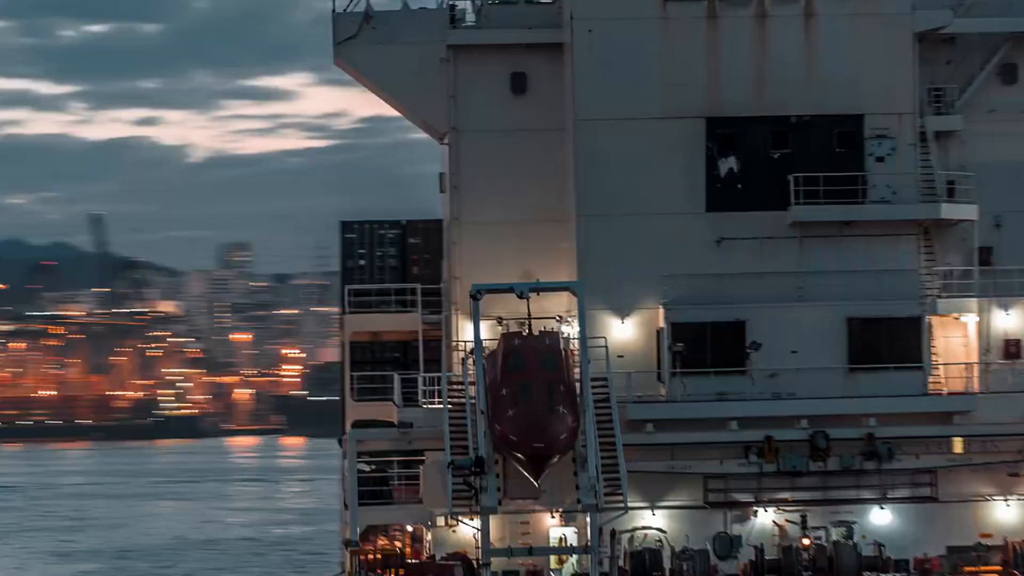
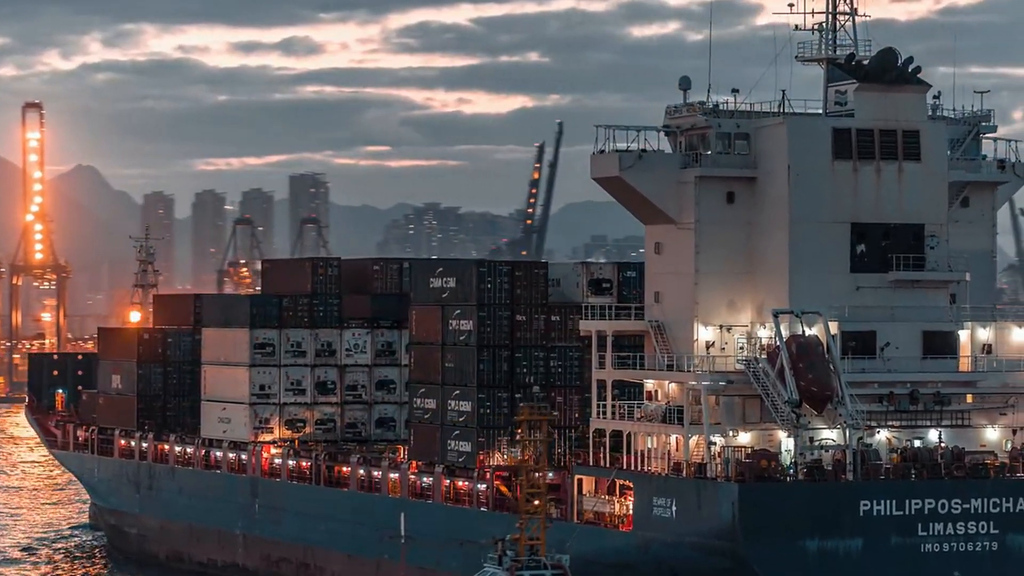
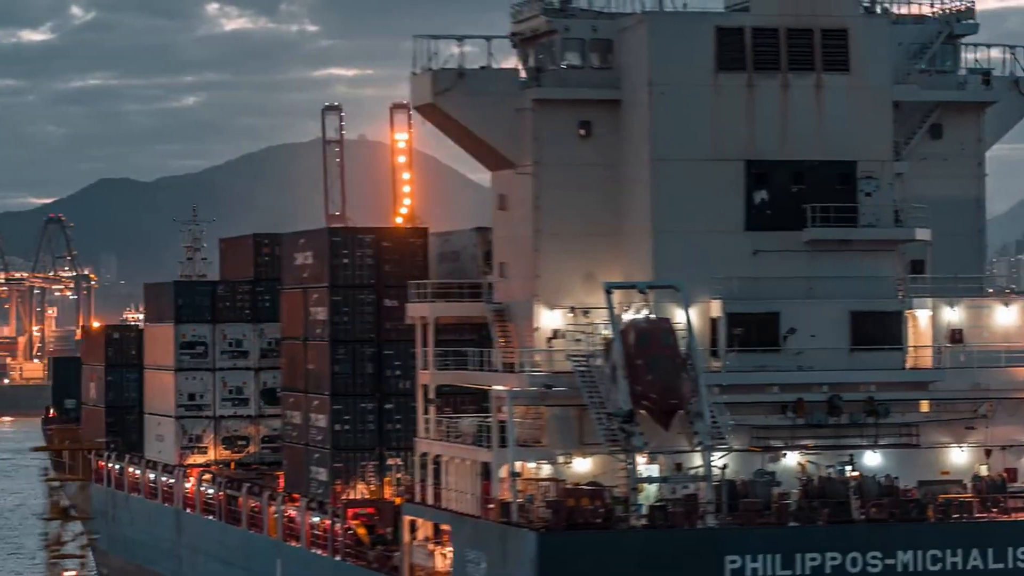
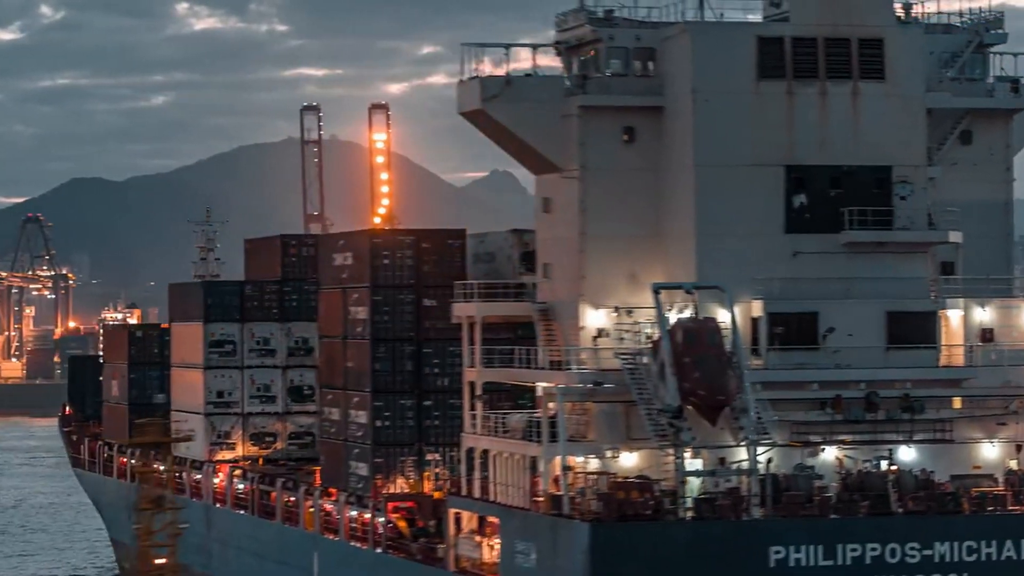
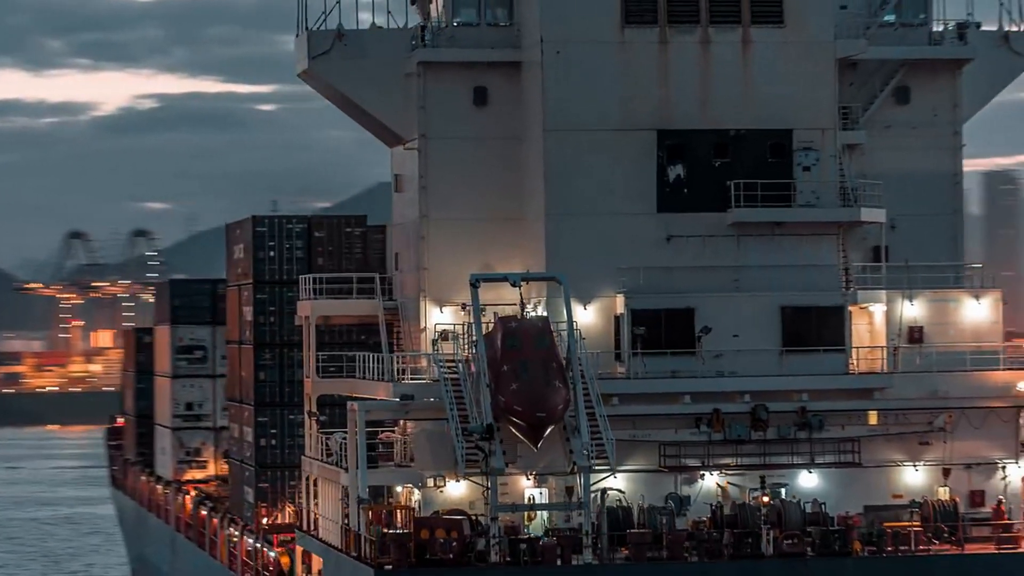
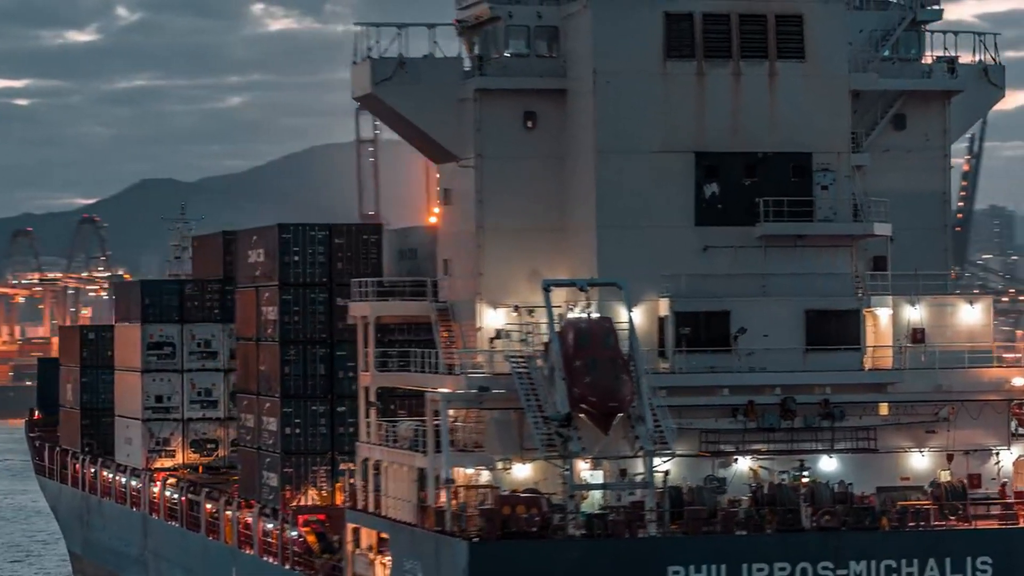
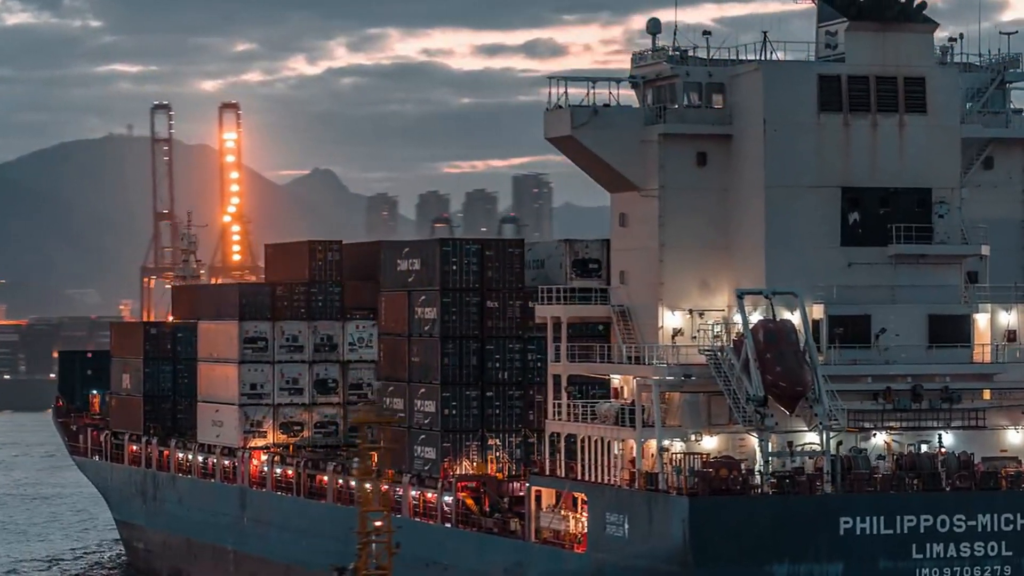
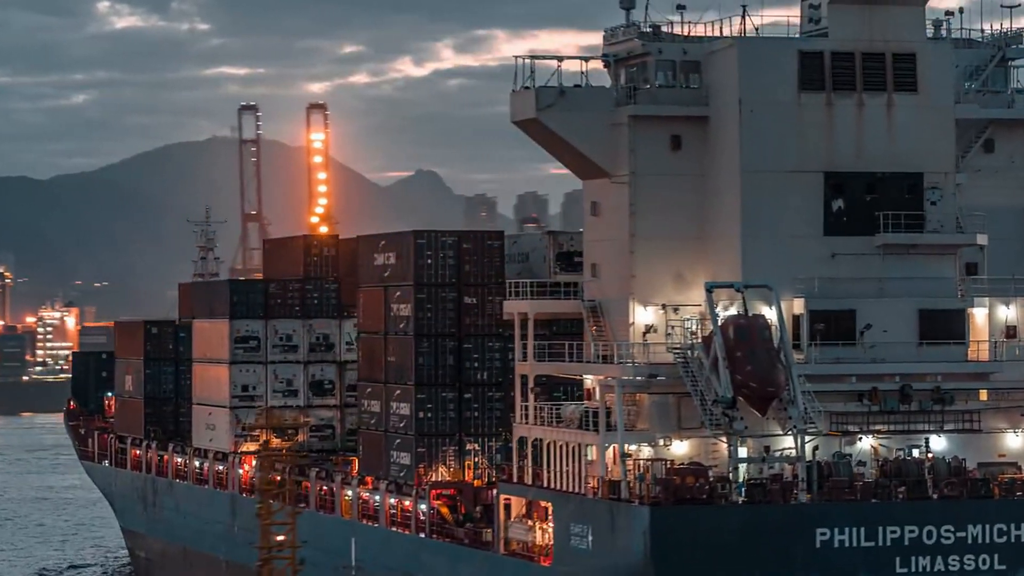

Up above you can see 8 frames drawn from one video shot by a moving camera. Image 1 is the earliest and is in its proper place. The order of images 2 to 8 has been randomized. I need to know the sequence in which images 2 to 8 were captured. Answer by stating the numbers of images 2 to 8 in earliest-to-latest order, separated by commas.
5, 6, 3, 4, 8, 7, 2
